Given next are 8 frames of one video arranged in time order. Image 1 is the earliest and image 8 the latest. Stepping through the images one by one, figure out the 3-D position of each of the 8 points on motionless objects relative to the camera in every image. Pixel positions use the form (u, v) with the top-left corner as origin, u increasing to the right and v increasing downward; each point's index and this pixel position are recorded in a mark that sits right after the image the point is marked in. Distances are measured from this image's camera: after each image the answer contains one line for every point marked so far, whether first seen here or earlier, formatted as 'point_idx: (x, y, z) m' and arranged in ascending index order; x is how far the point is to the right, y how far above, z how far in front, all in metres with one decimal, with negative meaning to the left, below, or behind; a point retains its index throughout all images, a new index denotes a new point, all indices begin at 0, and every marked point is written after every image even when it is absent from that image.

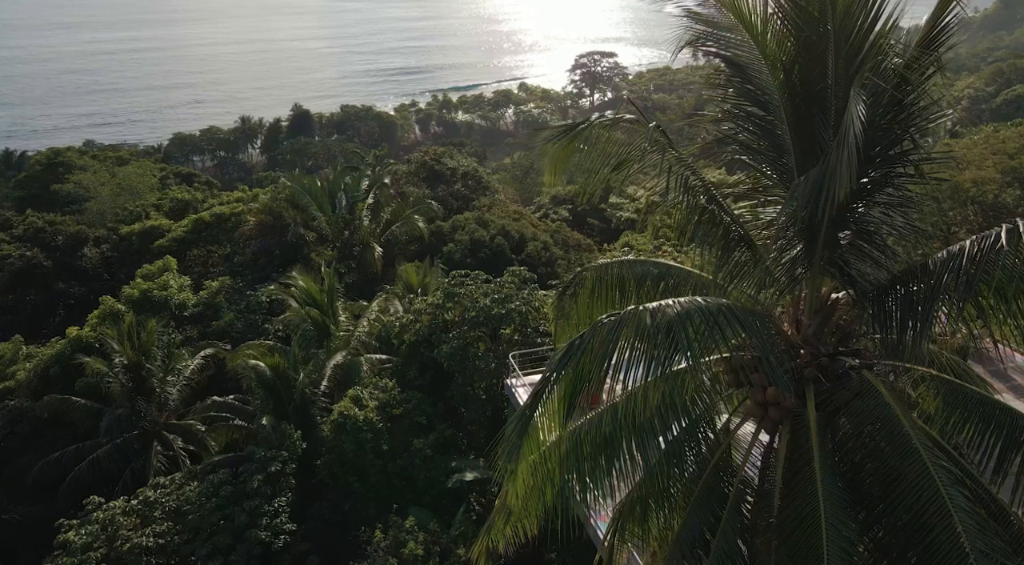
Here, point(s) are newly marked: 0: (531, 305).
0: (+0.5, -0.5, +19.5) m
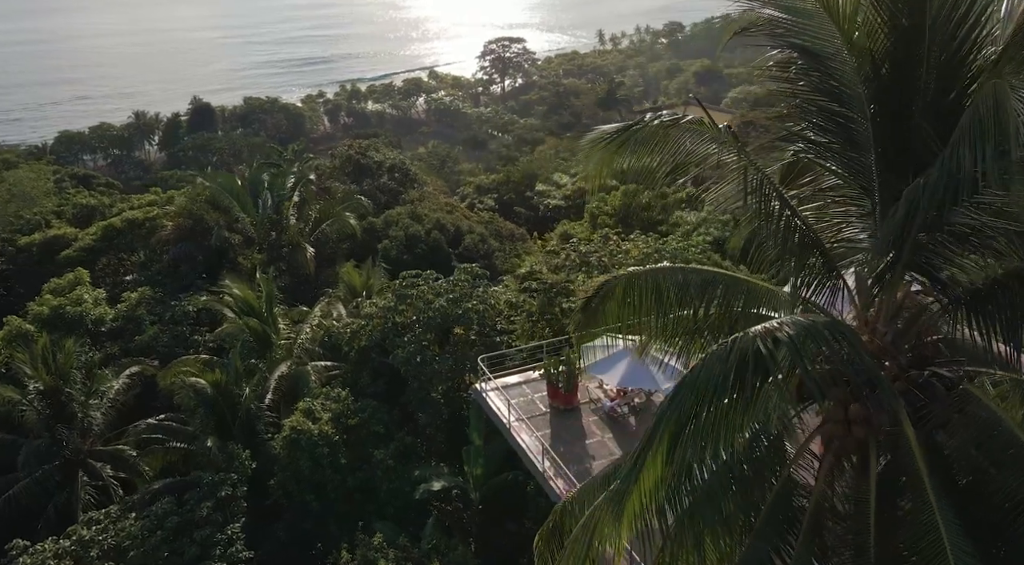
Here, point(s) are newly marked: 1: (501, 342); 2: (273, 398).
0: (-0.6, -0.5, +18.8) m
1: (-0.2, -1.4, +18.5) m
2: (-5.8, -2.8, +19.7) m
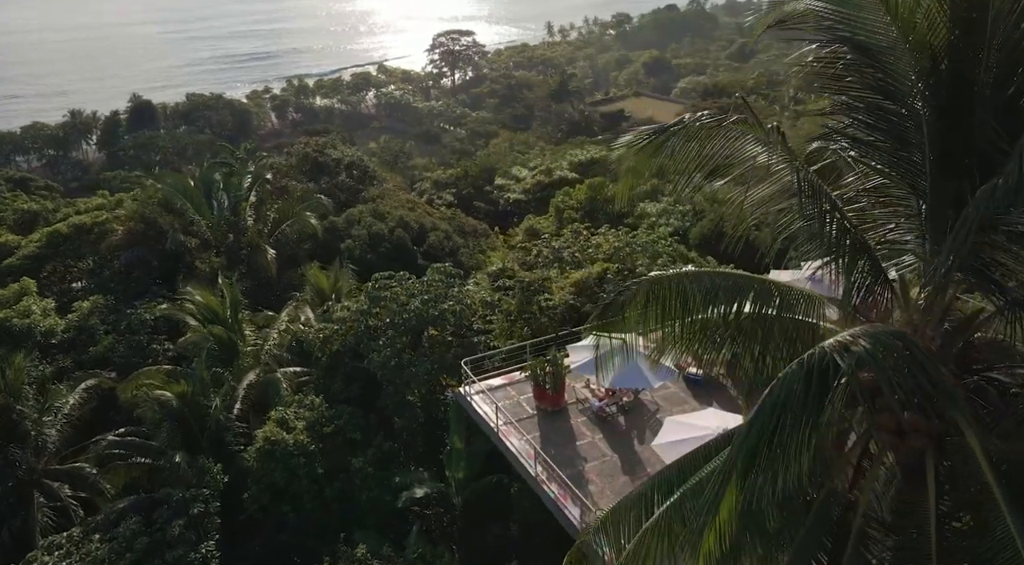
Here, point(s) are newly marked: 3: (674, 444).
0: (-1.1, -0.5, +18.4) m
1: (-0.7, -1.3, +18.1) m
2: (-6.4, -2.9, +19.0) m
3: (+2.2, -2.2, +11.3) m
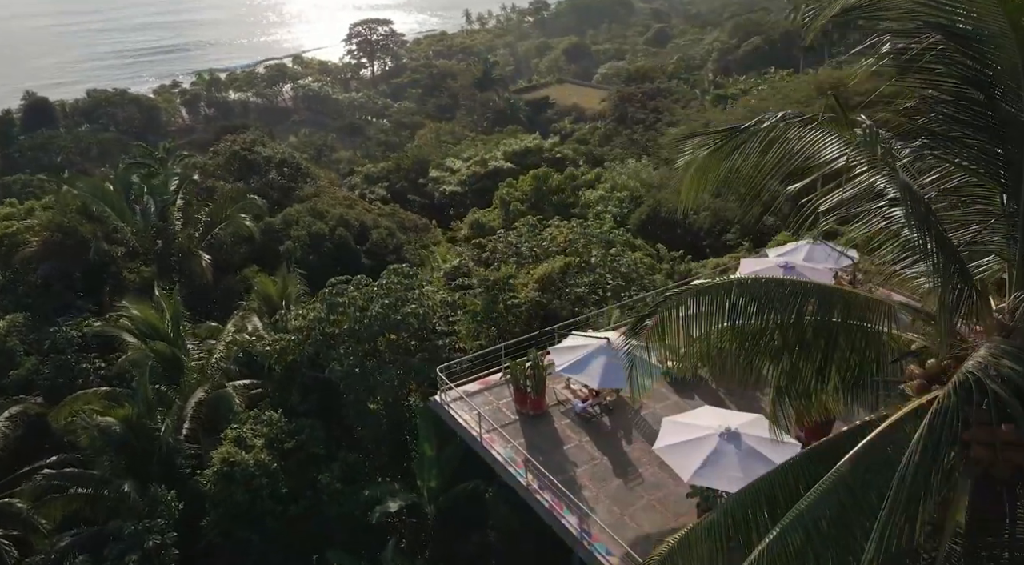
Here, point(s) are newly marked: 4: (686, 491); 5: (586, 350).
0: (-1.9, -0.5, +17.7) m
1: (-1.5, -1.4, +17.4) m
2: (-7.1, -3.2, +17.8) m
3: (+2.2, -2.2, +11.0) m
4: (+2.7, -3.2, +12.4) m
5: (+1.2, -1.1, +13.1) m
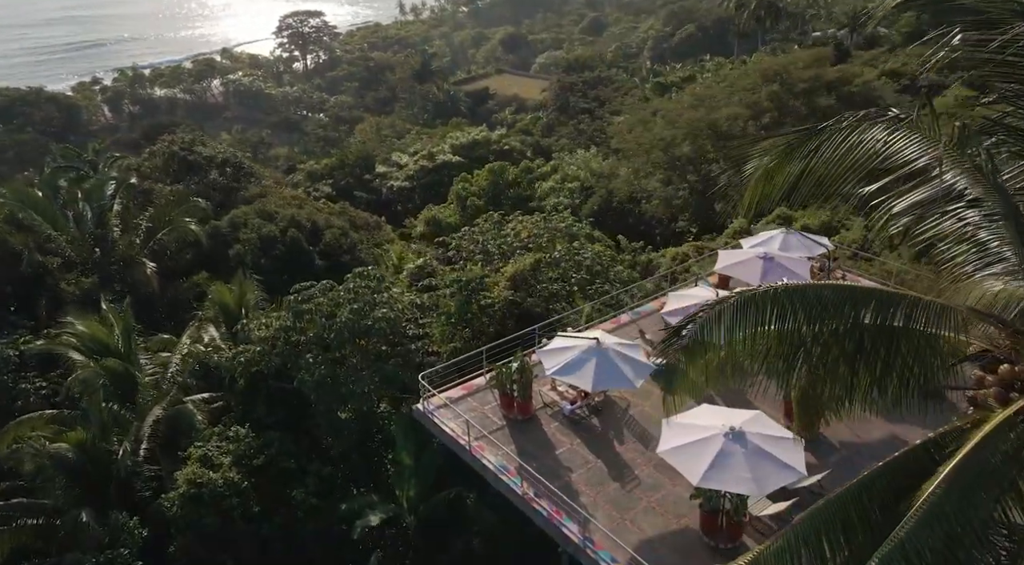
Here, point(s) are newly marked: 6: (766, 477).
0: (-2.5, -0.5, +17.1) m
1: (-2.0, -1.4, +16.9) m
2: (-7.5, -3.4, +16.8) m
3: (+2.2, -2.2, +10.7) m
4: (+2.6, -3.1, +12.2) m
5: (+1.0, -1.1, +12.8) m
6: (+3.1, -2.4, +10.1) m
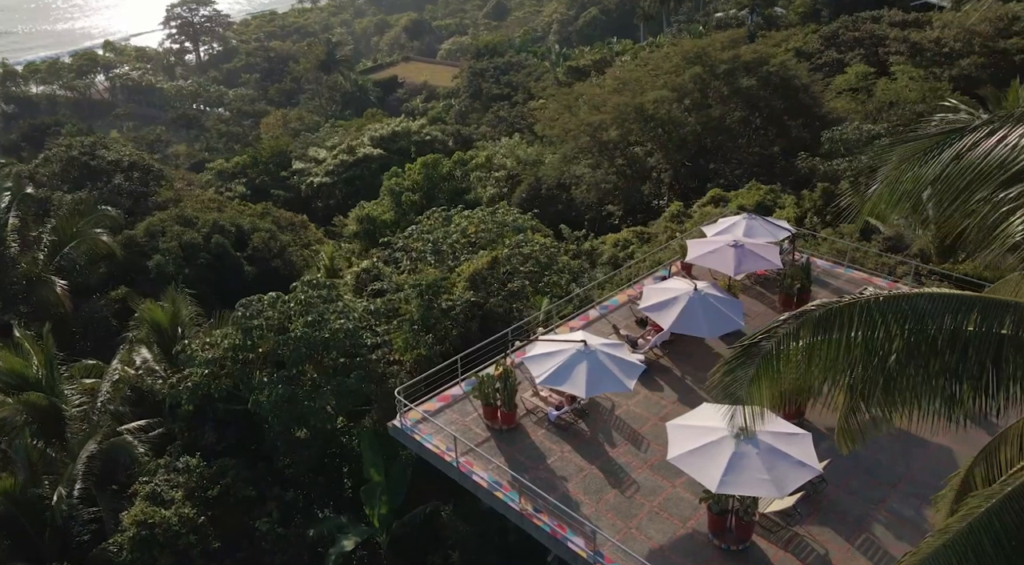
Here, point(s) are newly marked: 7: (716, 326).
0: (-3.2, -0.7, +16.1) m
1: (-2.6, -1.5, +15.9) m
2: (-8.0, -3.9, +15.3) m
3: (+2.3, -2.1, +10.3) m
4: (+2.5, -3.0, +11.8) m
5: (+0.8, -1.1, +12.2) m
6: (+3.3, -2.4, +9.8) m
7: (+3.4, -0.7, +13.3) m
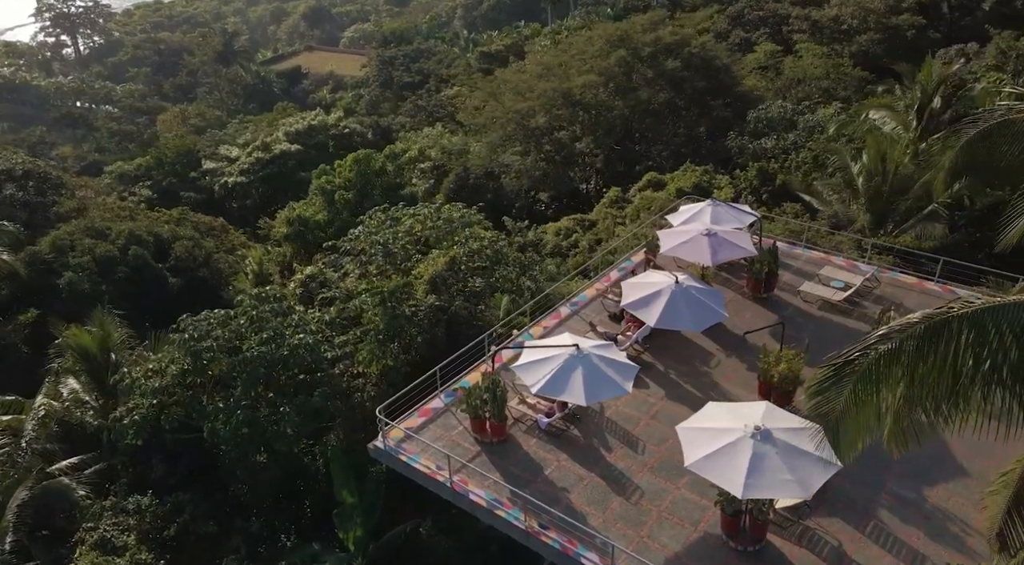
0: (-3.8, -0.9, +15.0) m
1: (-3.2, -1.7, +15.0) m
2: (-8.3, -4.3, +13.8) m
3: (+2.4, -2.1, +10.0) m
4: (+2.5, -3.0, +11.5) m
5: (+0.6, -1.1, +11.7) m
6: (+3.5, -2.3, +9.6) m
7: (+3.0, -0.6, +13.0) m
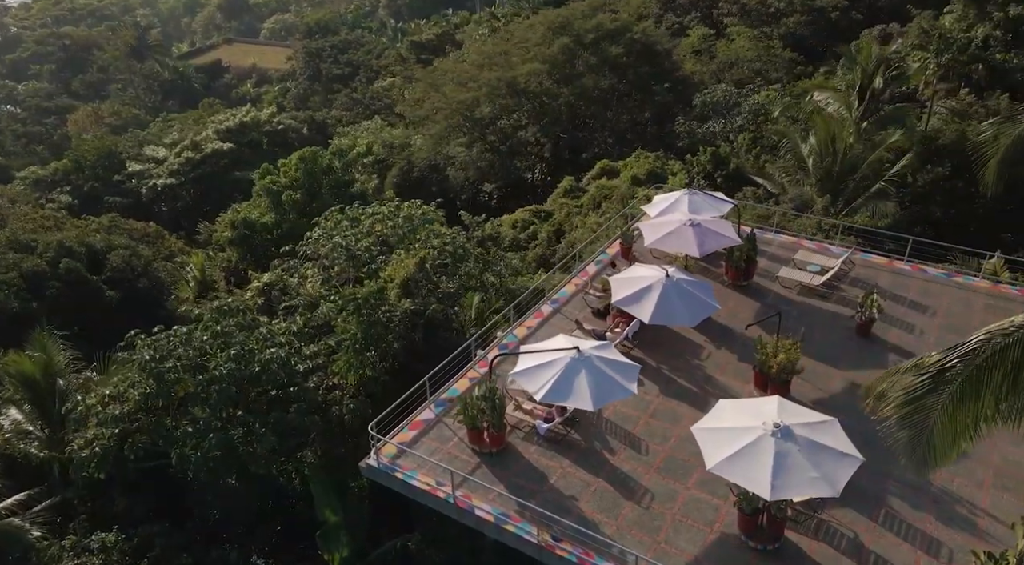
0: (-4.1, -1.1, +14.1) m
1: (-3.4, -1.8, +14.1) m
2: (-8.3, -4.7, +12.5) m
3: (+2.6, -2.1, +9.7) m
4: (+2.6, -2.9, +11.2) m
5: (+0.6, -1.1, +11.2) m
6: (+3.7, -2.2, +9.4) m
7: (+2.9, -0.5, +12.8) m
